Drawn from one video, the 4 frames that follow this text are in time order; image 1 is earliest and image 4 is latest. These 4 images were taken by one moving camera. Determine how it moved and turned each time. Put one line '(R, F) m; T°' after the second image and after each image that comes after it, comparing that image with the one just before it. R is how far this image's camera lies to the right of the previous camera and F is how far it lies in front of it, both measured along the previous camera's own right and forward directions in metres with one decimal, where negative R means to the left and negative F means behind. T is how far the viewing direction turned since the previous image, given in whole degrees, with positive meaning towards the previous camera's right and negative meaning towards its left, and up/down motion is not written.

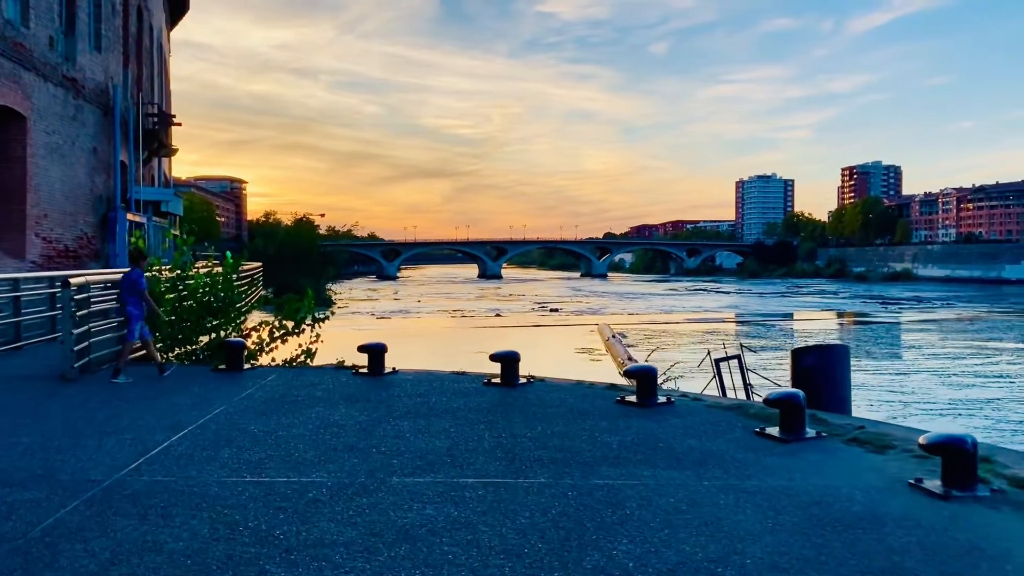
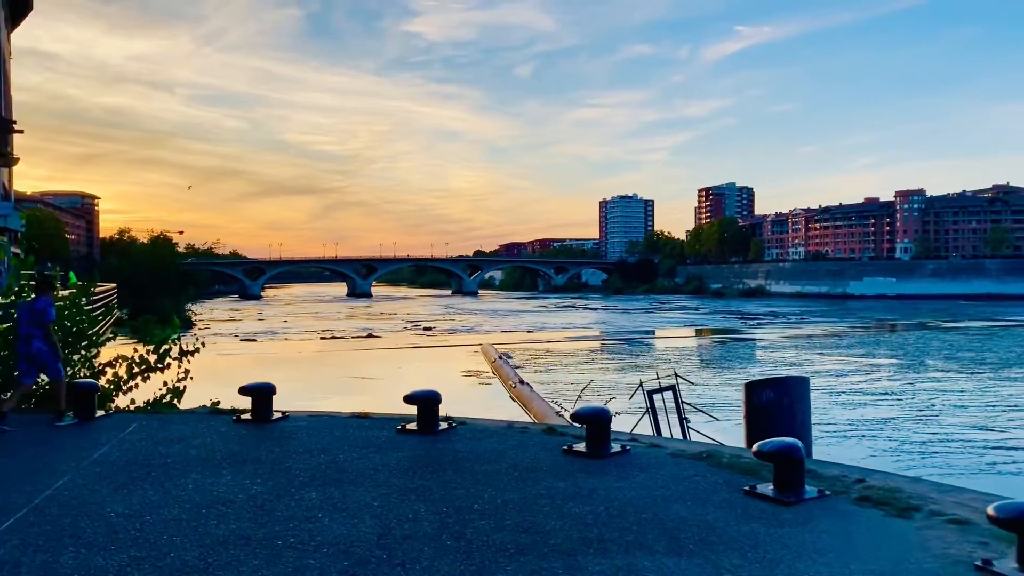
(-0.4, +1.2) m; +8°
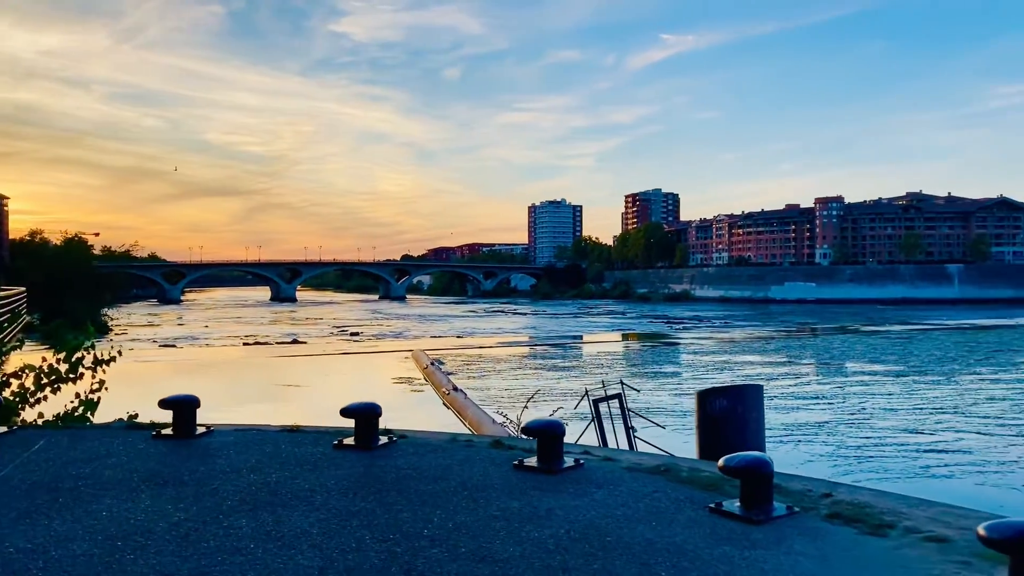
(-0.1, +0.4) m; +4°
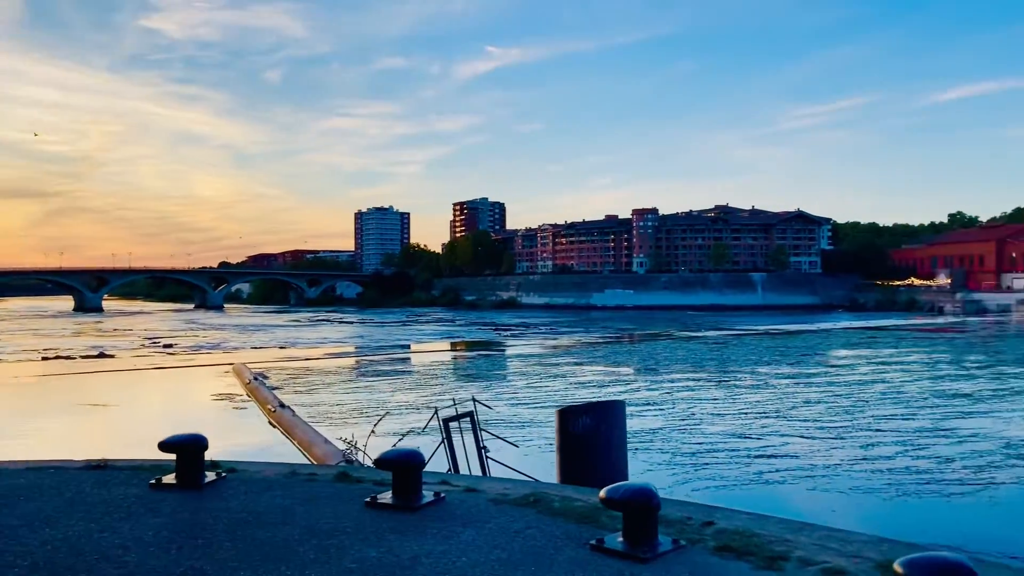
(-0.1, +0.6) m; +11°
